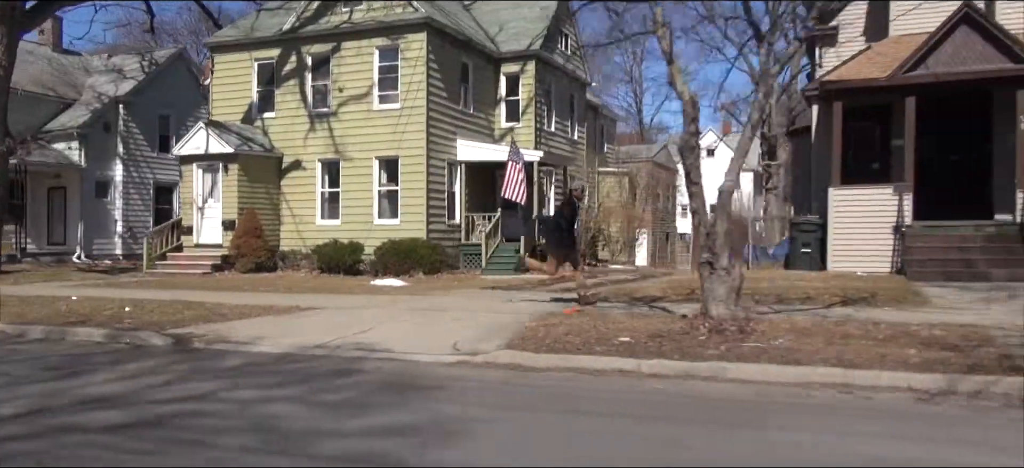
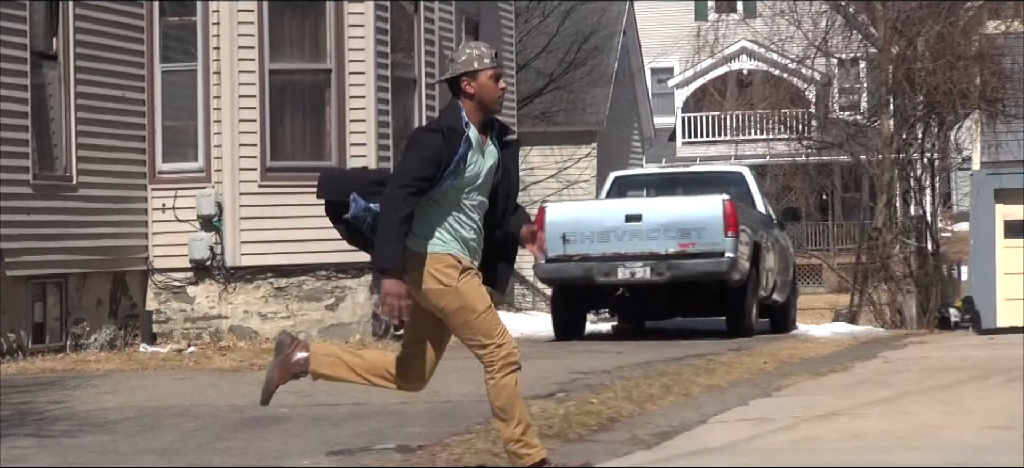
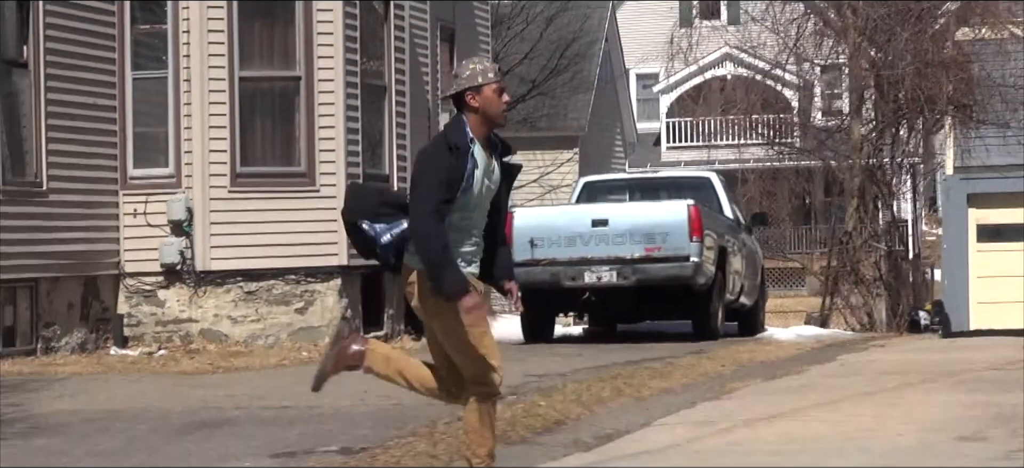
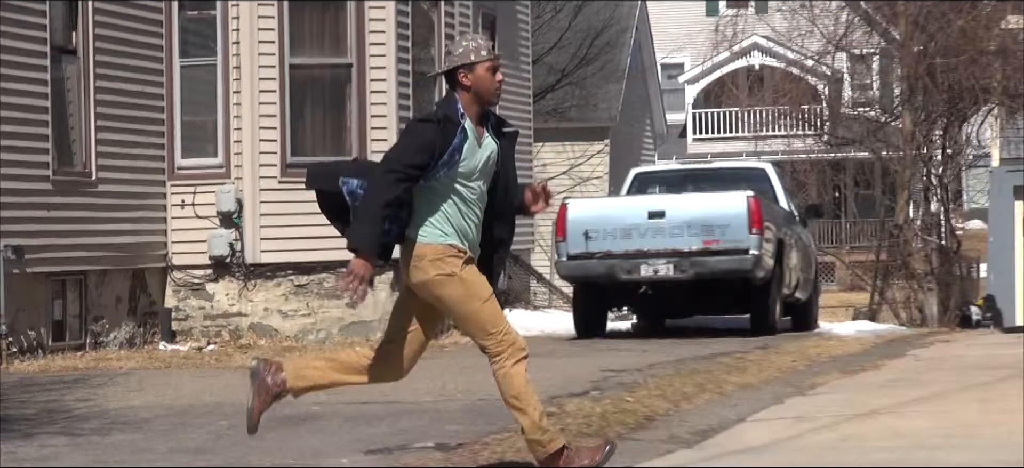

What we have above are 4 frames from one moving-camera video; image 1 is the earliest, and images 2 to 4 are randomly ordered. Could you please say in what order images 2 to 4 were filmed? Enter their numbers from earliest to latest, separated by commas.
4, 2, 3
